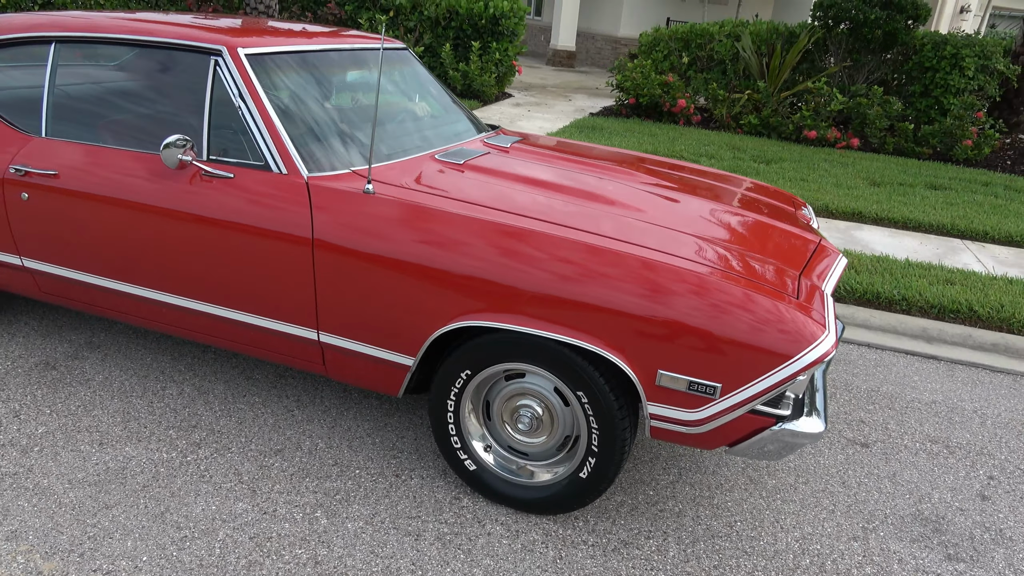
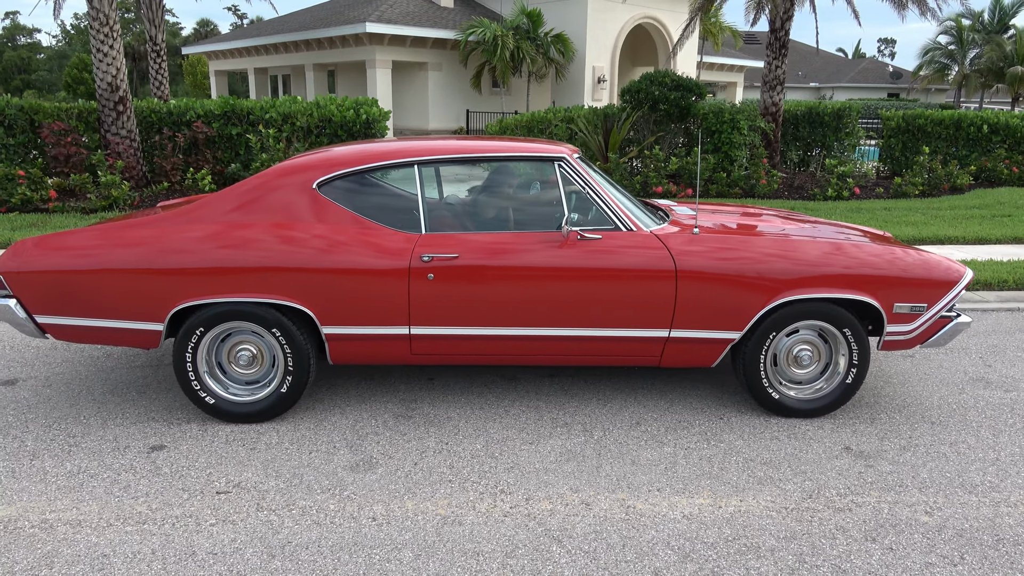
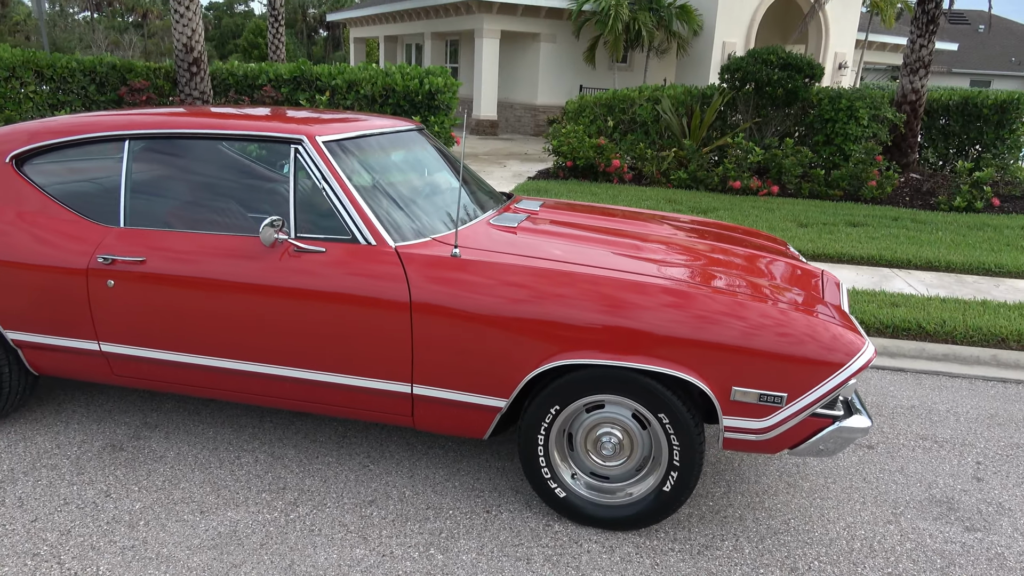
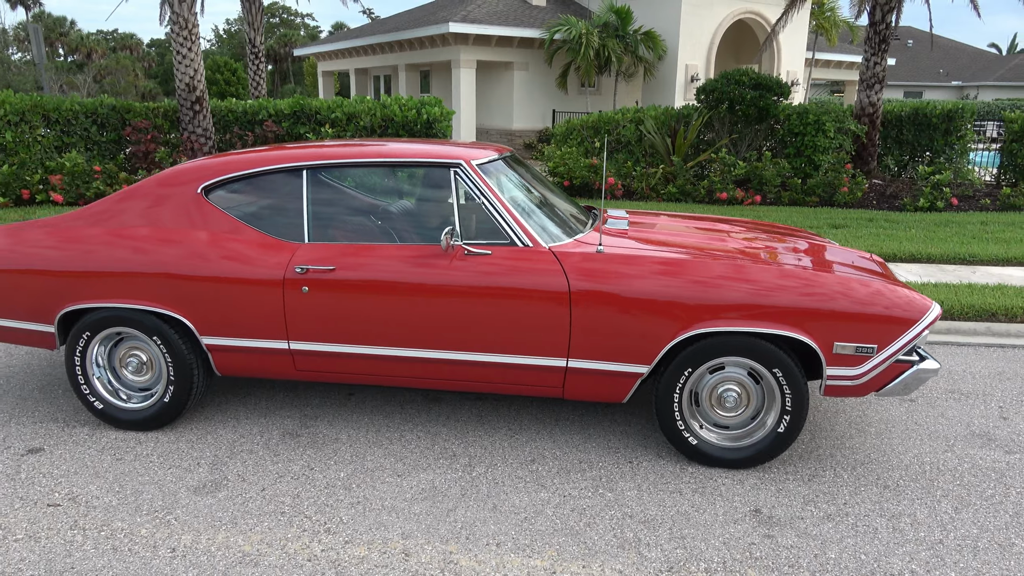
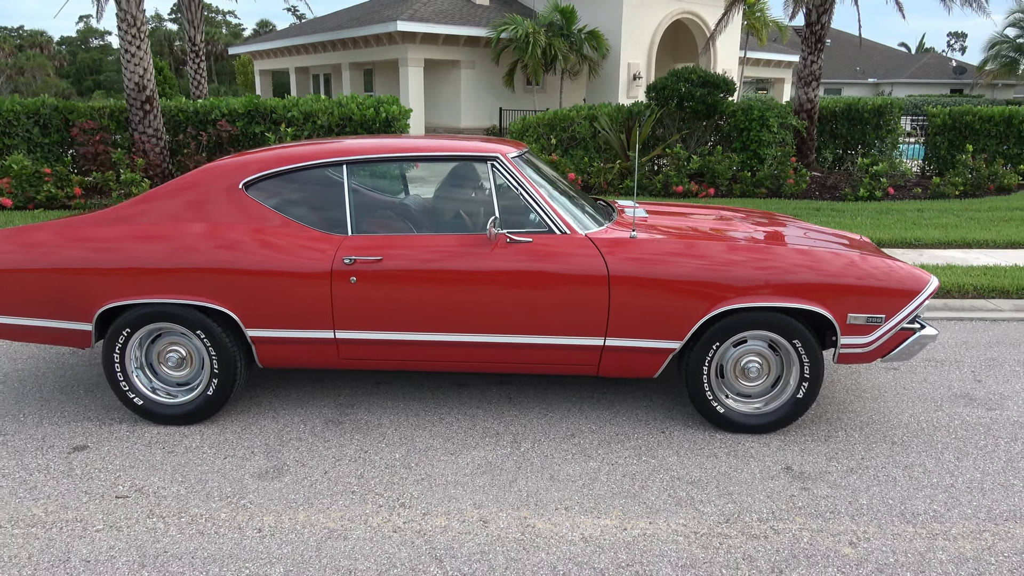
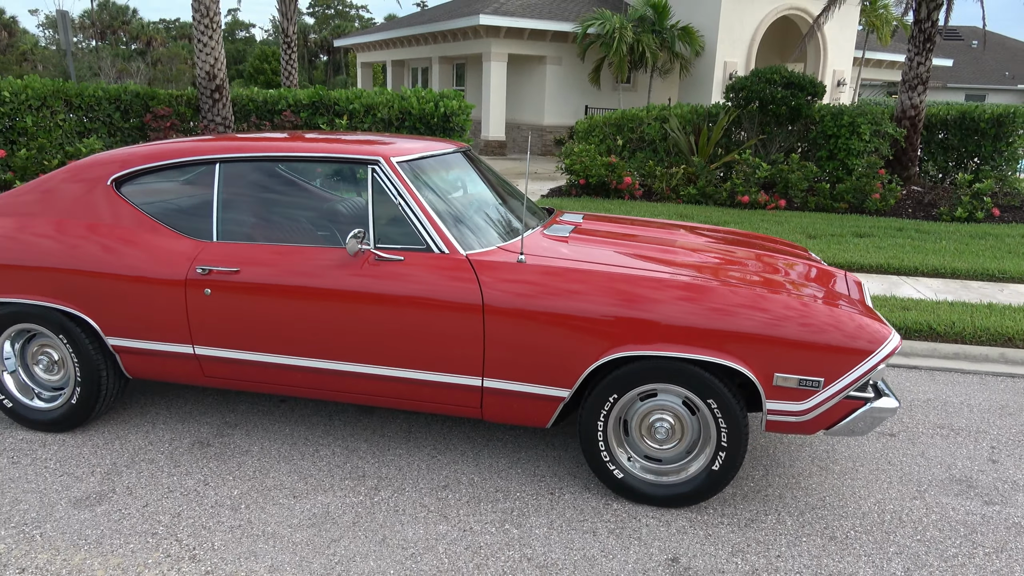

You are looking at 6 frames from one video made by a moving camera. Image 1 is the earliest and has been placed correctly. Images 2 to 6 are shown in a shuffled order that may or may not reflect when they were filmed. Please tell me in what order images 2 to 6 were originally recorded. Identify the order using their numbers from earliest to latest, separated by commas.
3, 6, 4, 5, 2
